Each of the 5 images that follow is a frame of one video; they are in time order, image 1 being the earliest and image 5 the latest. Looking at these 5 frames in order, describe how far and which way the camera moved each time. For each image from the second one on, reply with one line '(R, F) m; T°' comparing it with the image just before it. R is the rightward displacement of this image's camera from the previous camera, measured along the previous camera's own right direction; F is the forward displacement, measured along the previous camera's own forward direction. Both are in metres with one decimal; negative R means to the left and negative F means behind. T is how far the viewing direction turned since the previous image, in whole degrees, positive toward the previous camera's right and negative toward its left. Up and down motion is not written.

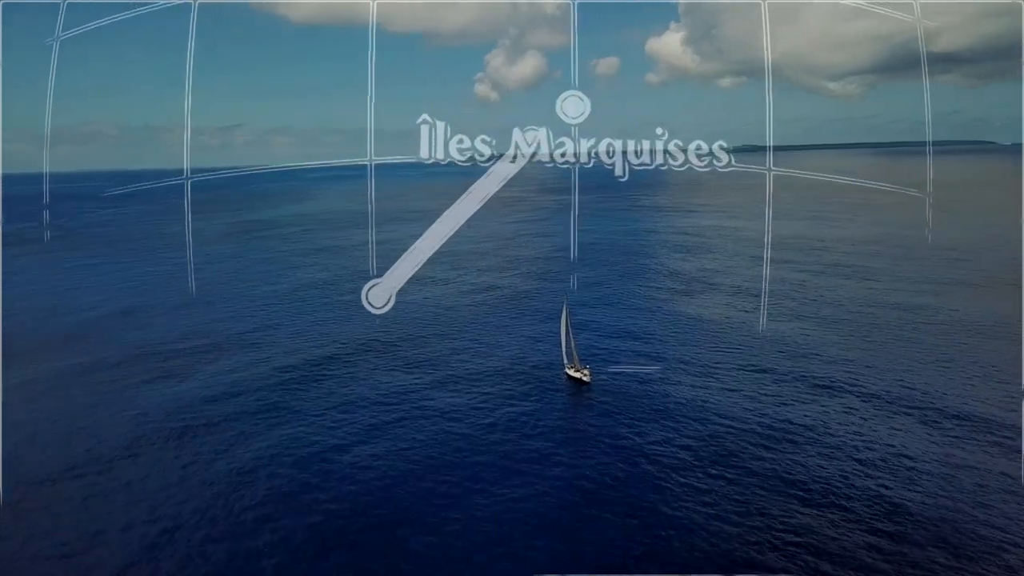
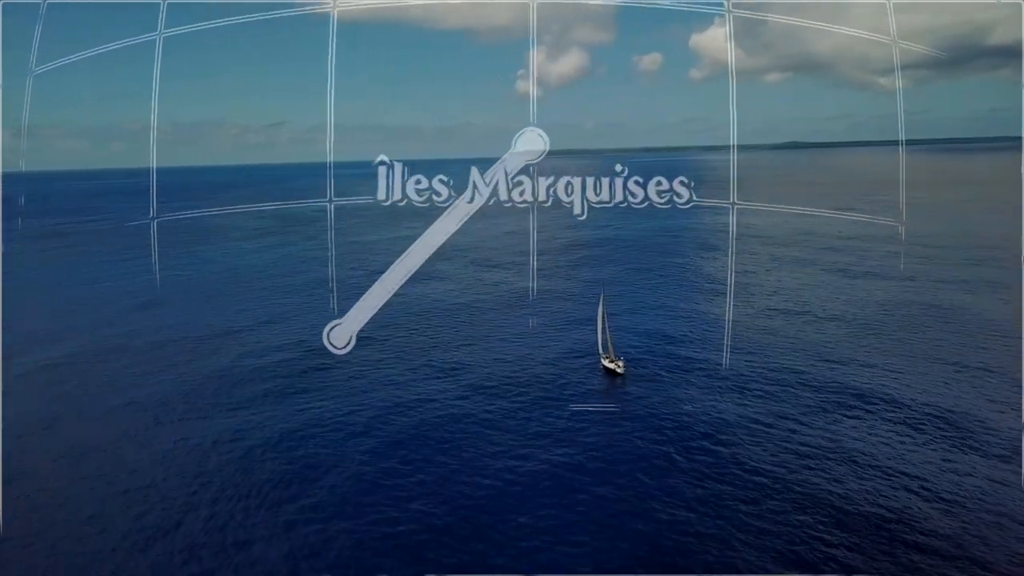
(-0.6, -1.3) m; -3°
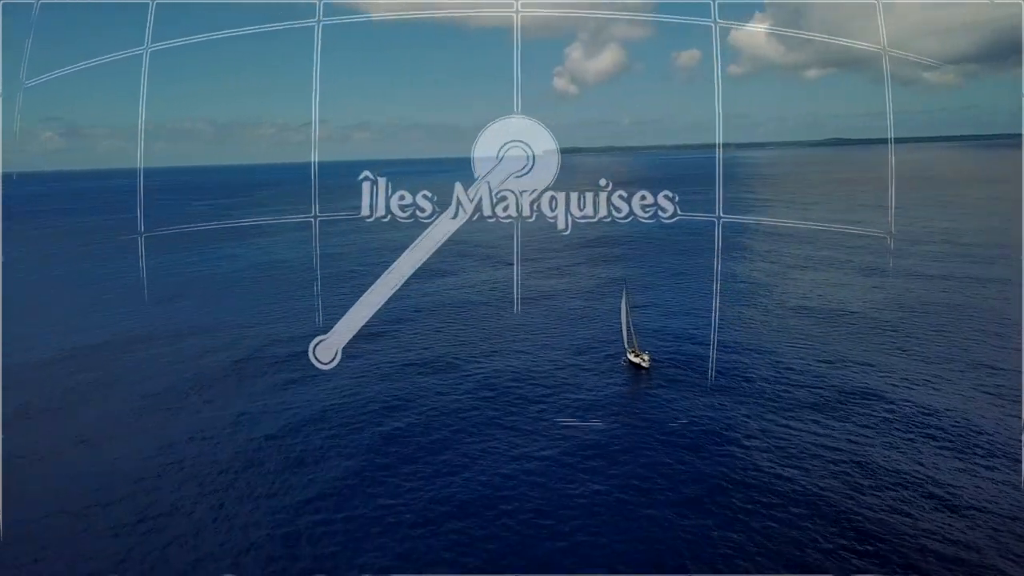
(+0.7, +0.1) m; -3°
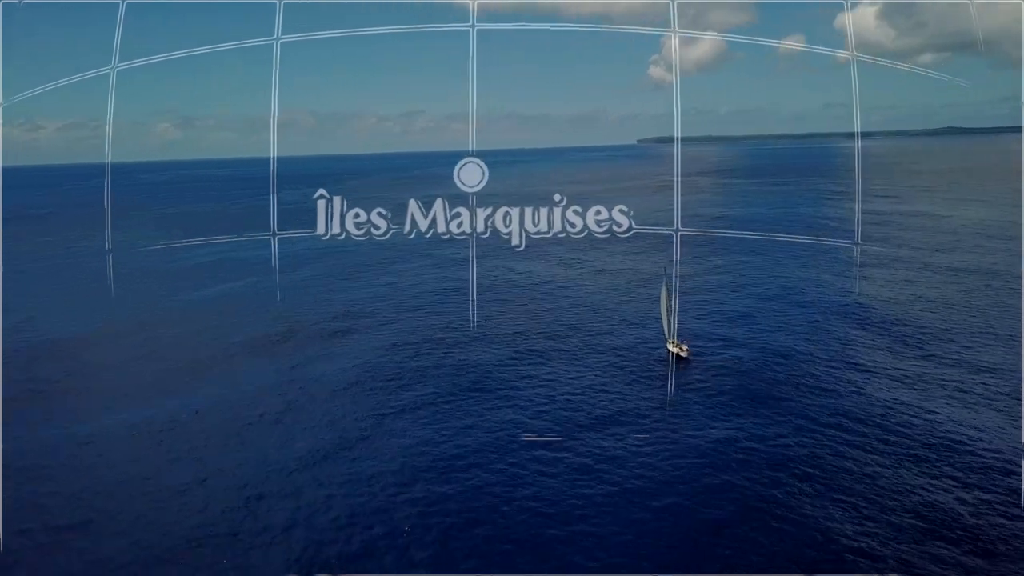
(+1.8, +0.3) m; -6°
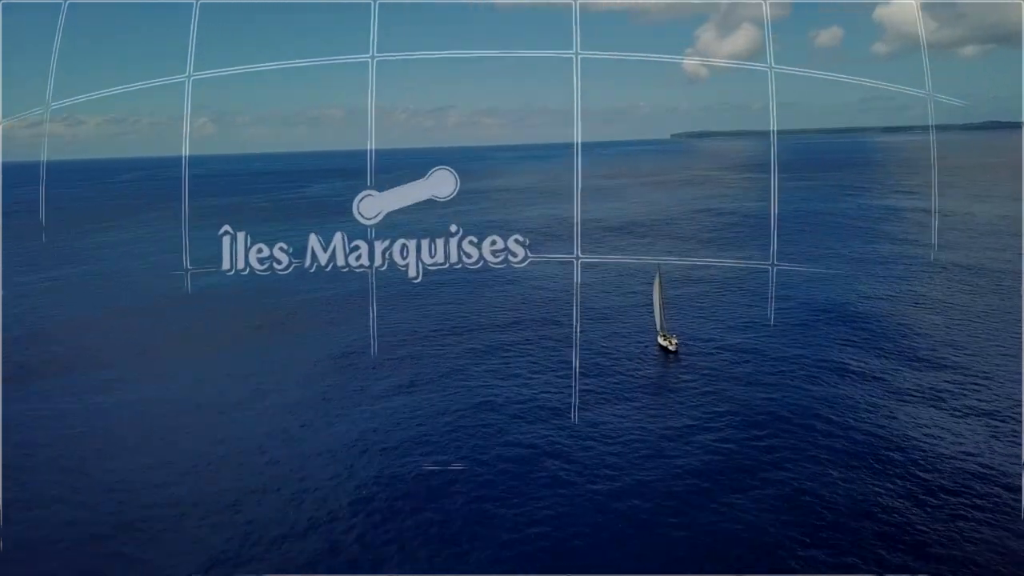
(+0.8, 0.0) m; -2°
